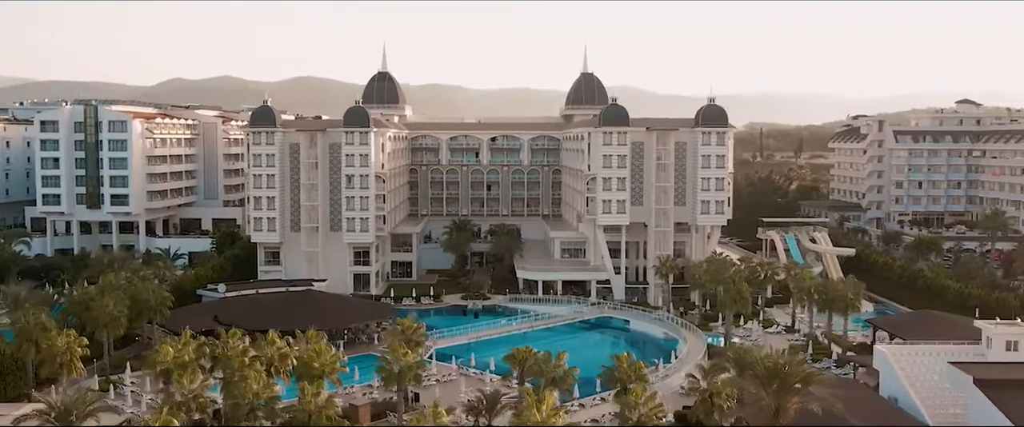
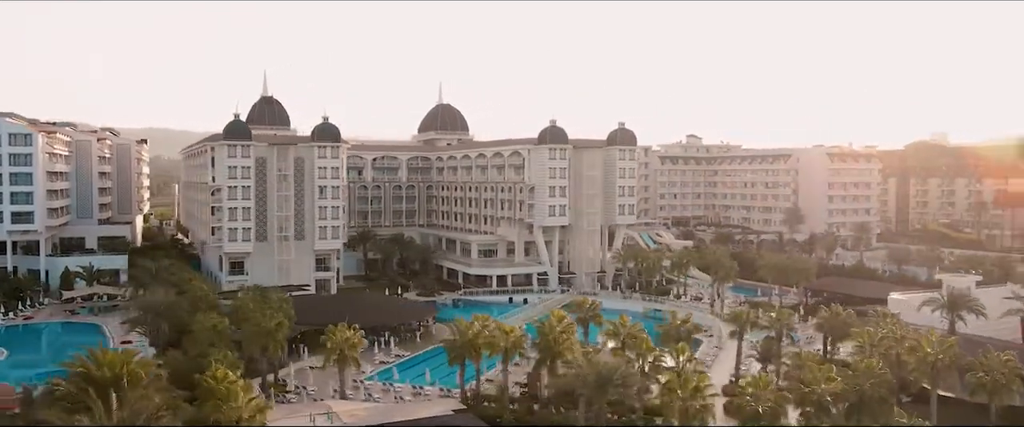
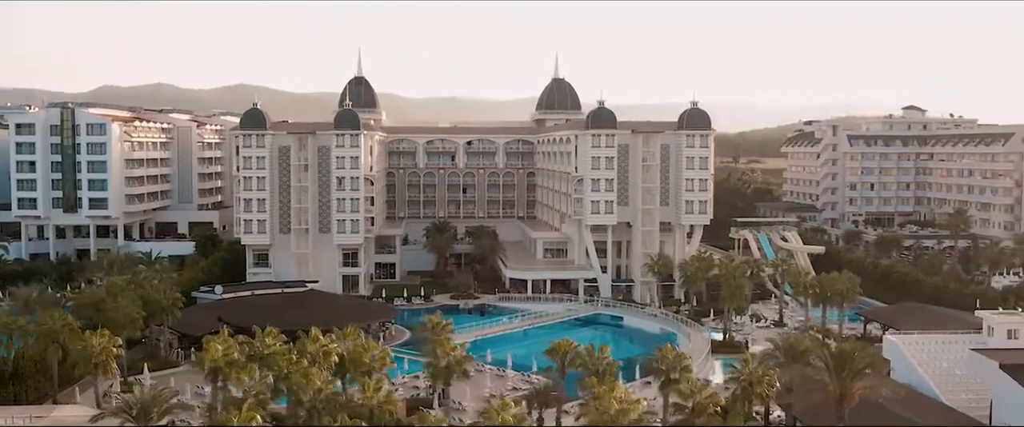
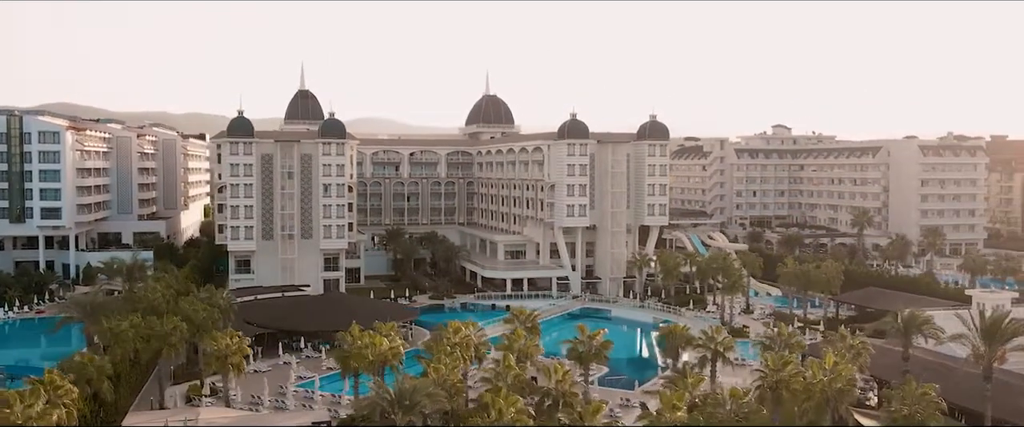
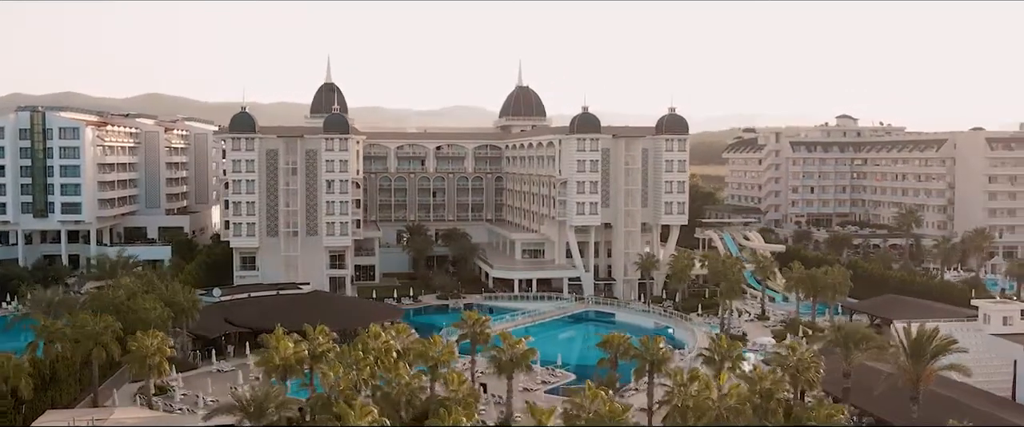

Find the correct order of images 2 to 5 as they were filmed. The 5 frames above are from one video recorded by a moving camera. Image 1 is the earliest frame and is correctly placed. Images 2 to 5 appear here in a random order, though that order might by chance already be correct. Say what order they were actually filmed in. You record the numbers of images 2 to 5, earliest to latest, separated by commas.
3, 5, 4, 2
